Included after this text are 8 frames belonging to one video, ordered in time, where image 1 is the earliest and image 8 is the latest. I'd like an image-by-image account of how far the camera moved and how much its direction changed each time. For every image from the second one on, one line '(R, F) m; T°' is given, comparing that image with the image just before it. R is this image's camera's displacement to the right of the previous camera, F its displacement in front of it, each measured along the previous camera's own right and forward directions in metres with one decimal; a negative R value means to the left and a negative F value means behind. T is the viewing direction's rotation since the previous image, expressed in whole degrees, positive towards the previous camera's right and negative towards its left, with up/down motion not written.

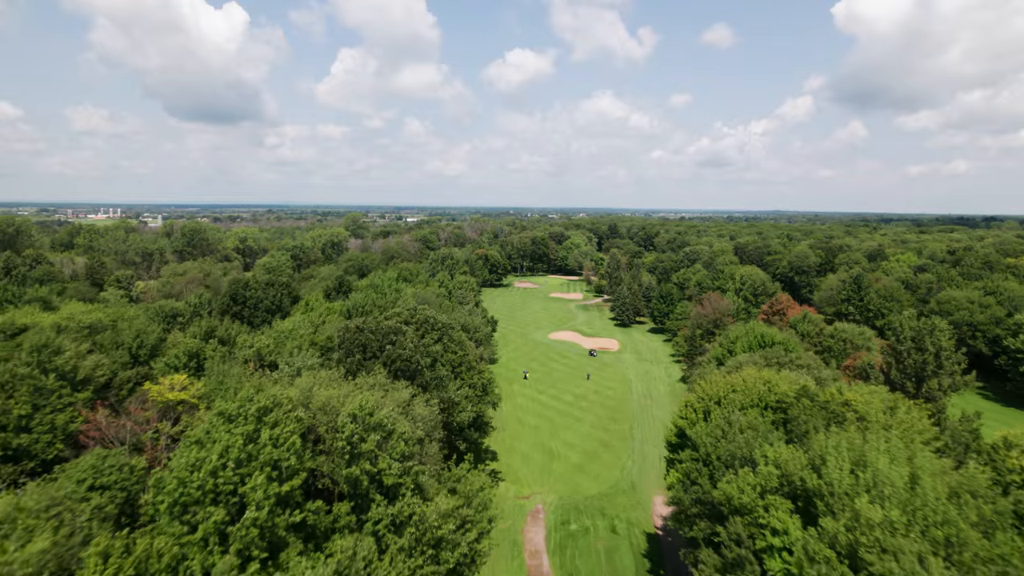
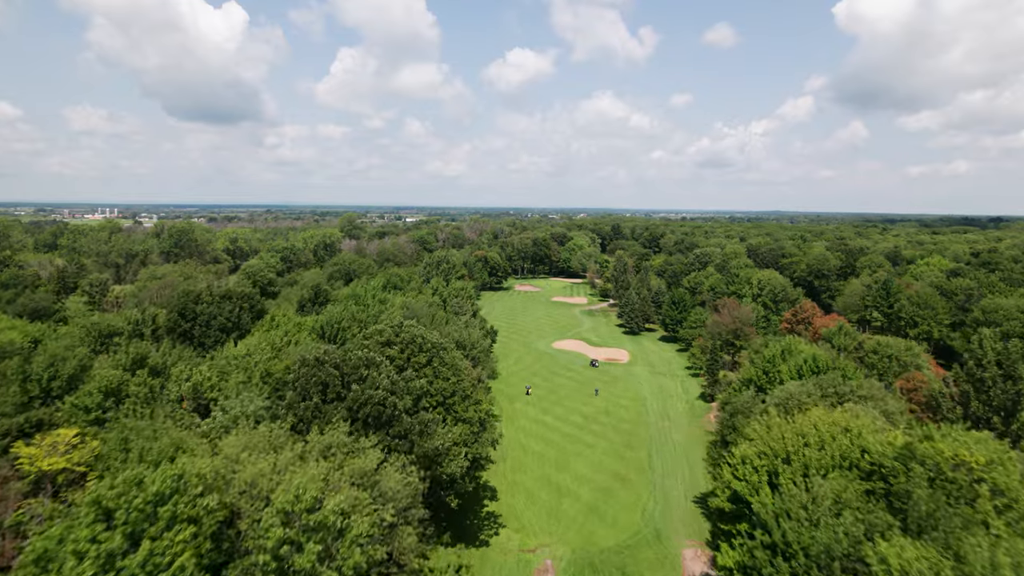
(-0.1, +5.3) m; 0°
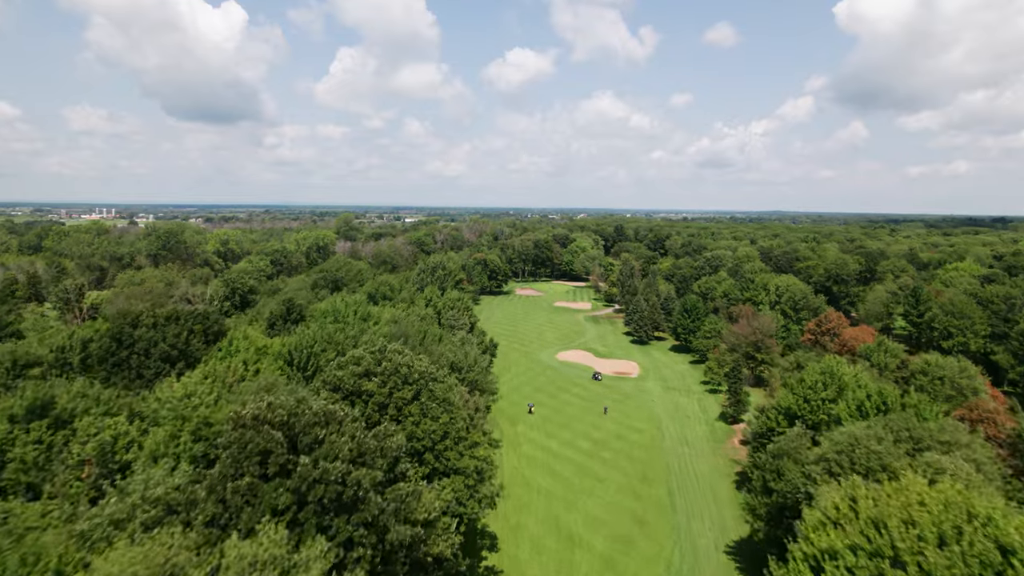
(-0.1, +4.7) m; 0°
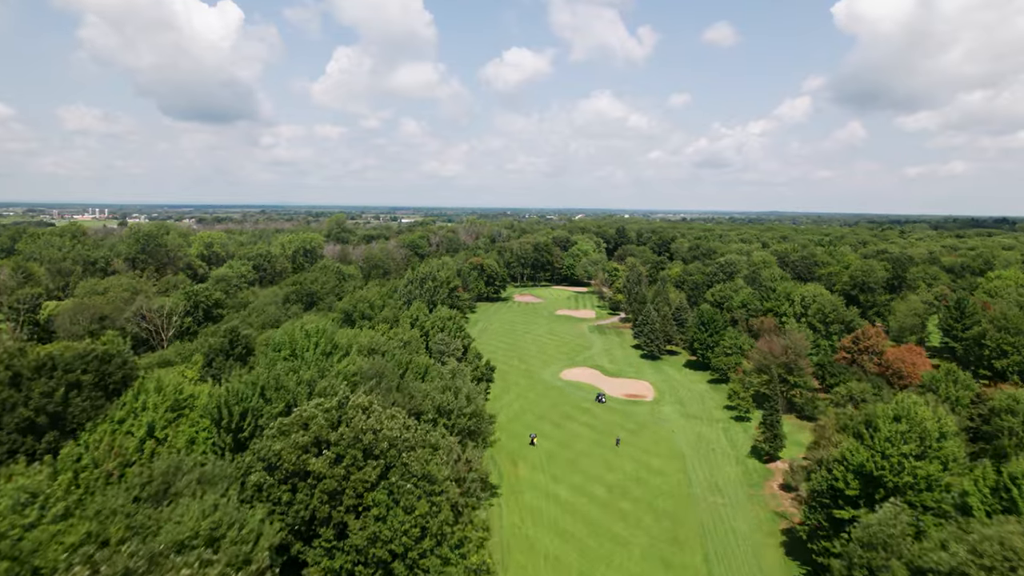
(-0.1, +6.4) m; 0°
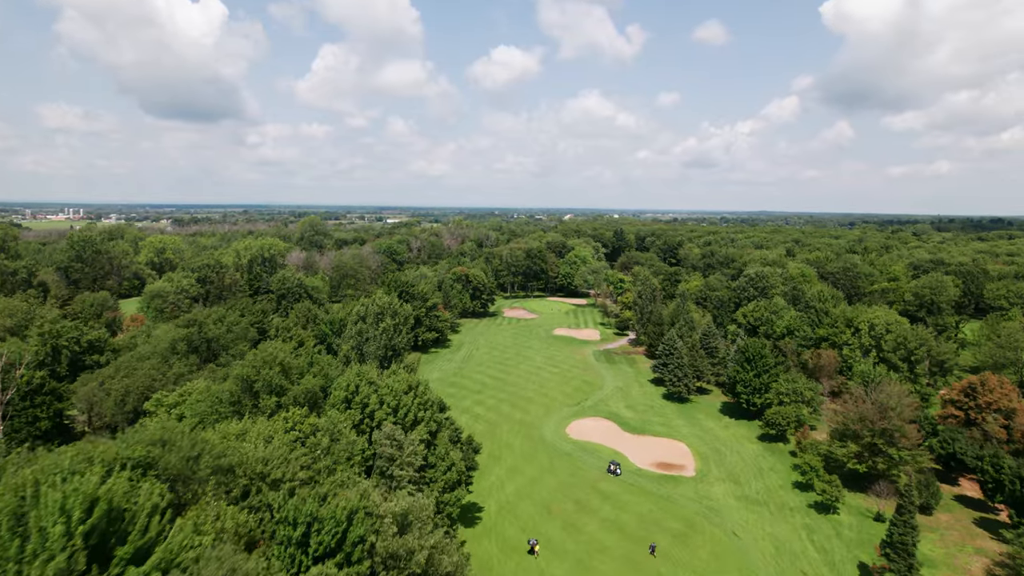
(-0.2, +13.9) m; +1°
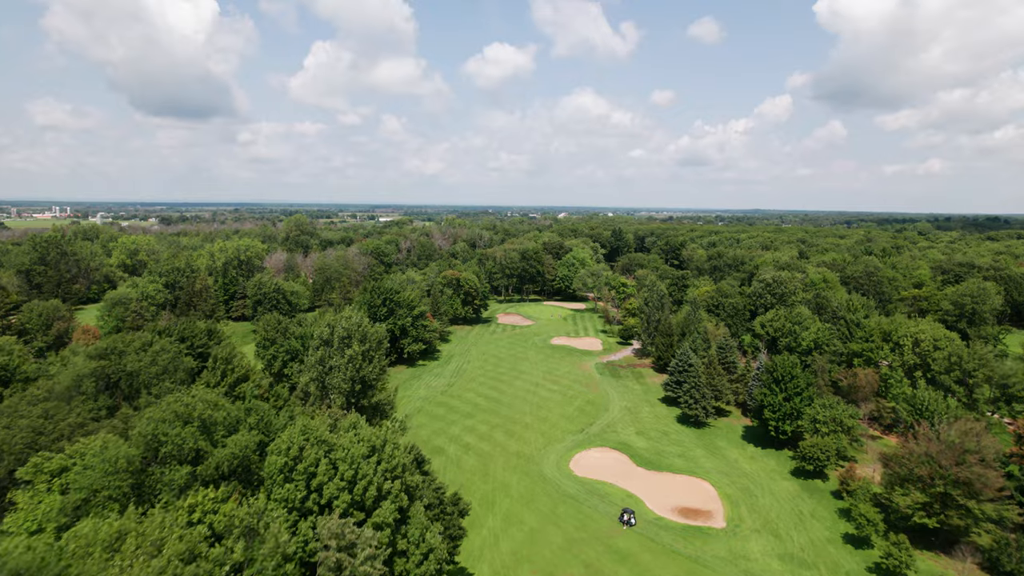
(-0.1, +6.2) m; +1°
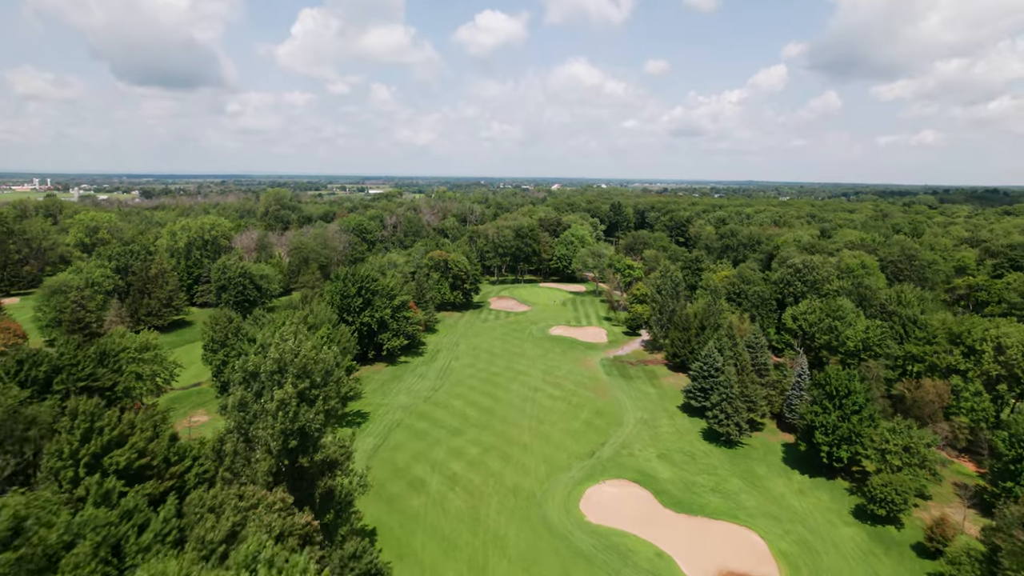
(-0.2, +8.2) m; +1°
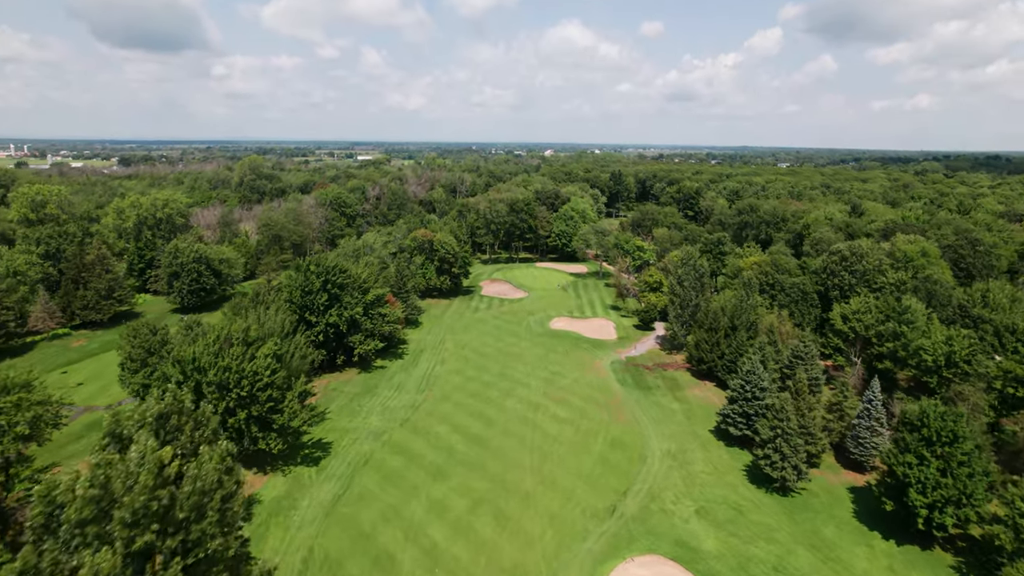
(-0.2, +9.0) m; +1°
